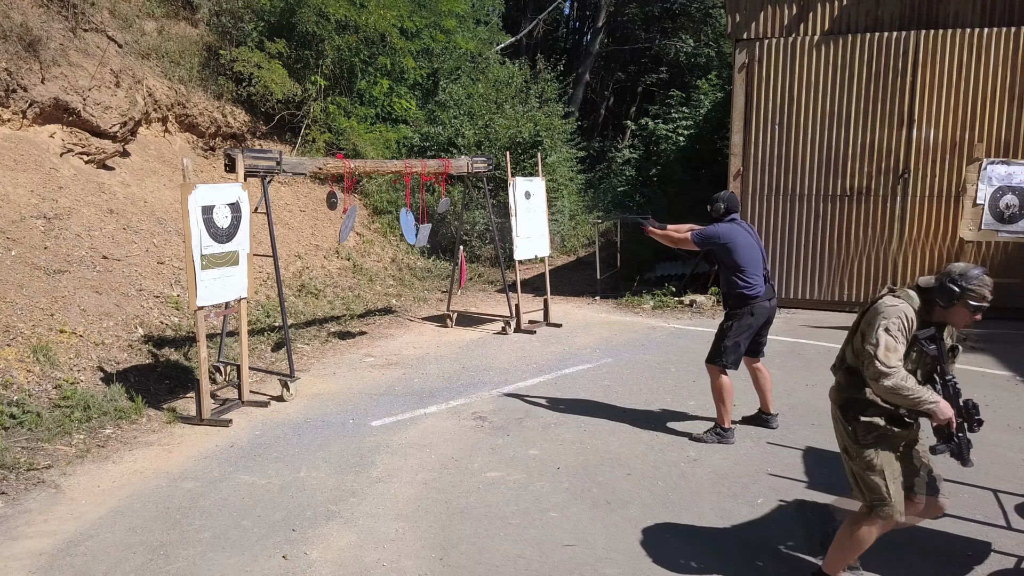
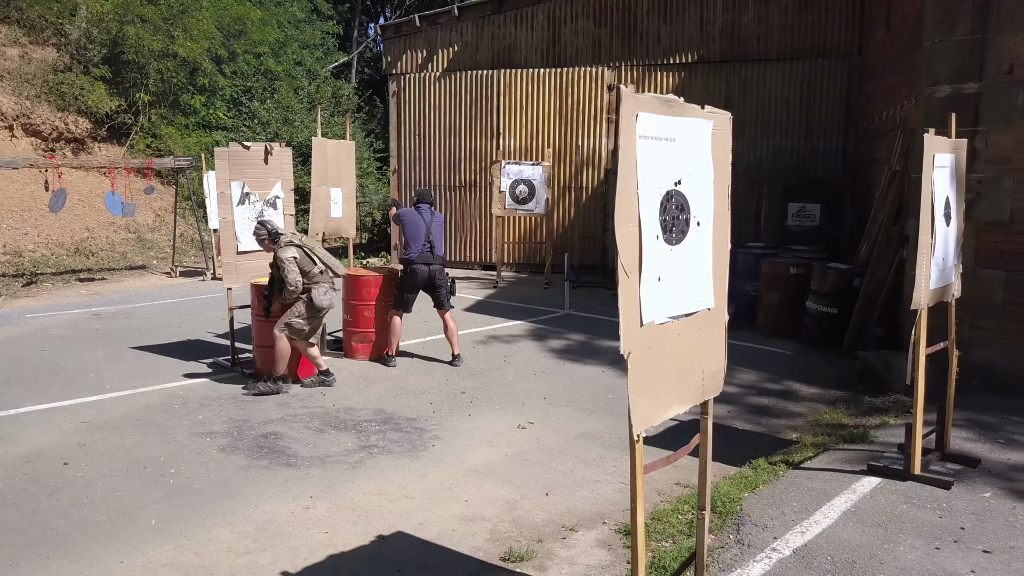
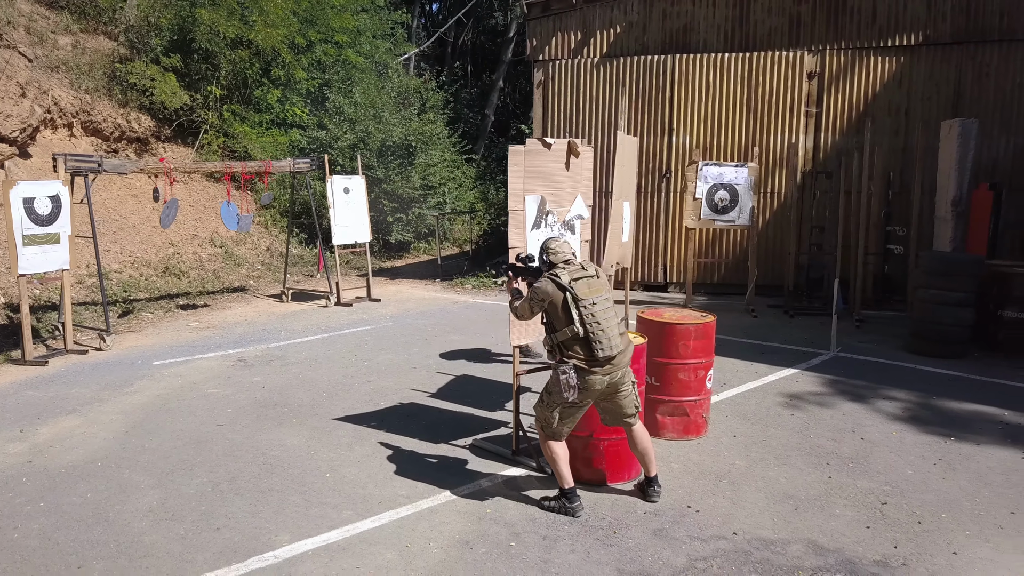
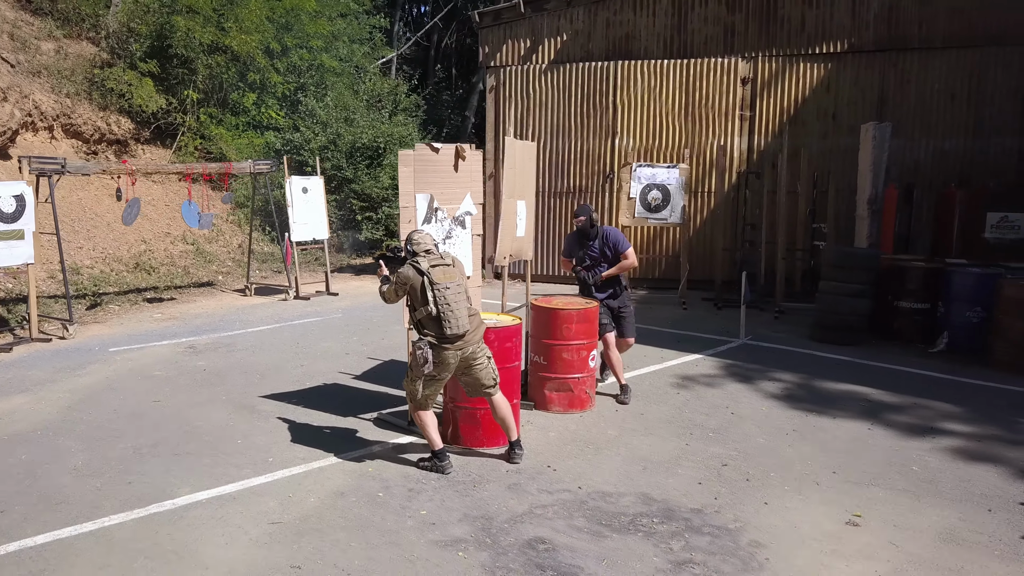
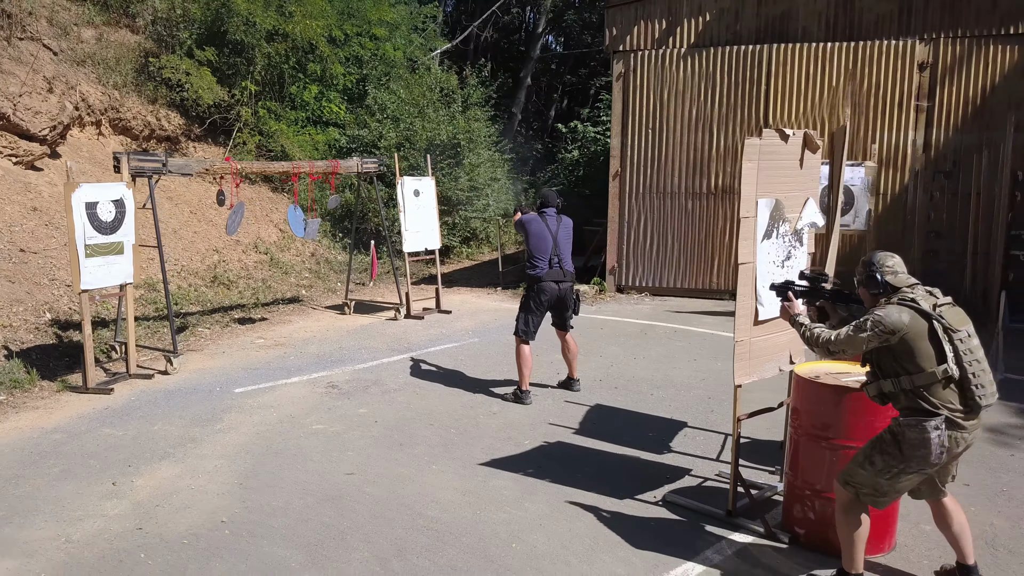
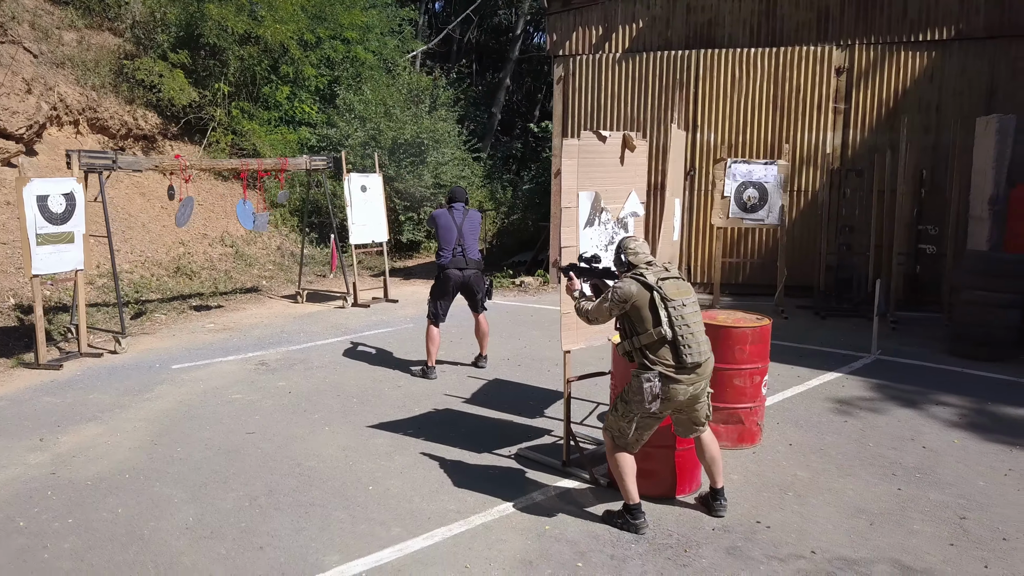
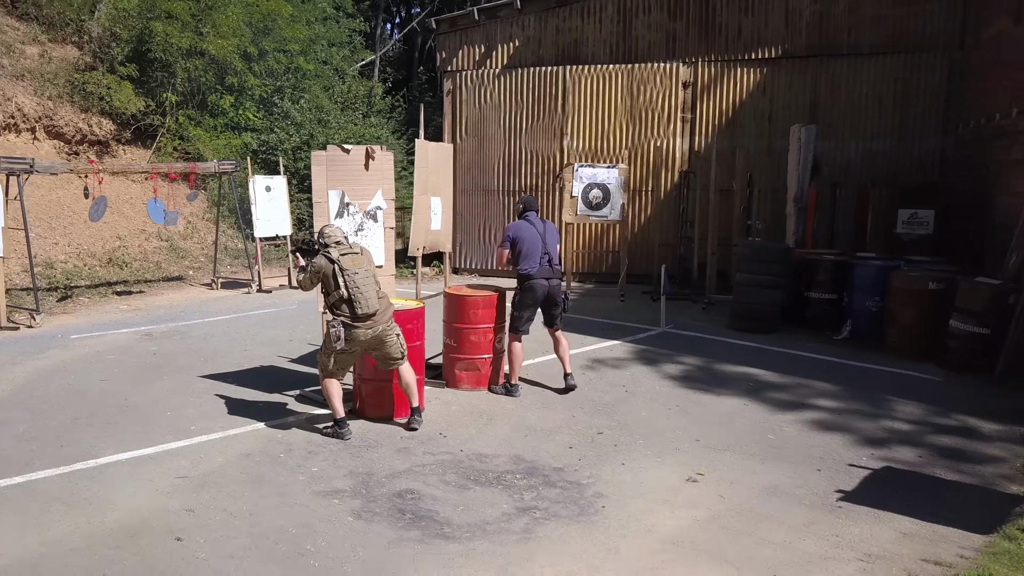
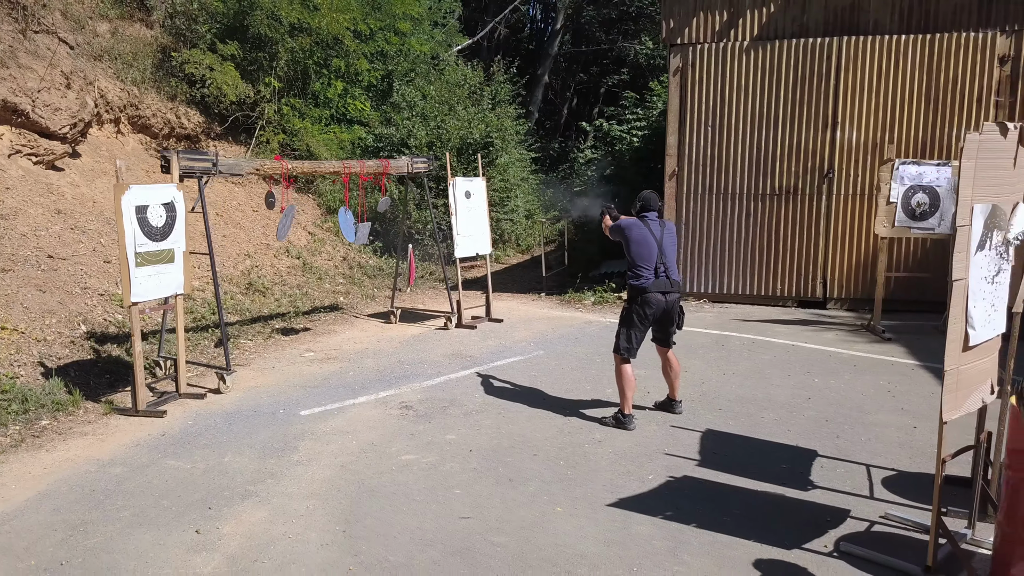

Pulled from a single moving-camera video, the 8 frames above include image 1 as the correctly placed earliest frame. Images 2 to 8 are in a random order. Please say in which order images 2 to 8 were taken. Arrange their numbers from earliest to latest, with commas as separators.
8, 5, 6, 3, 4, 7, 2
